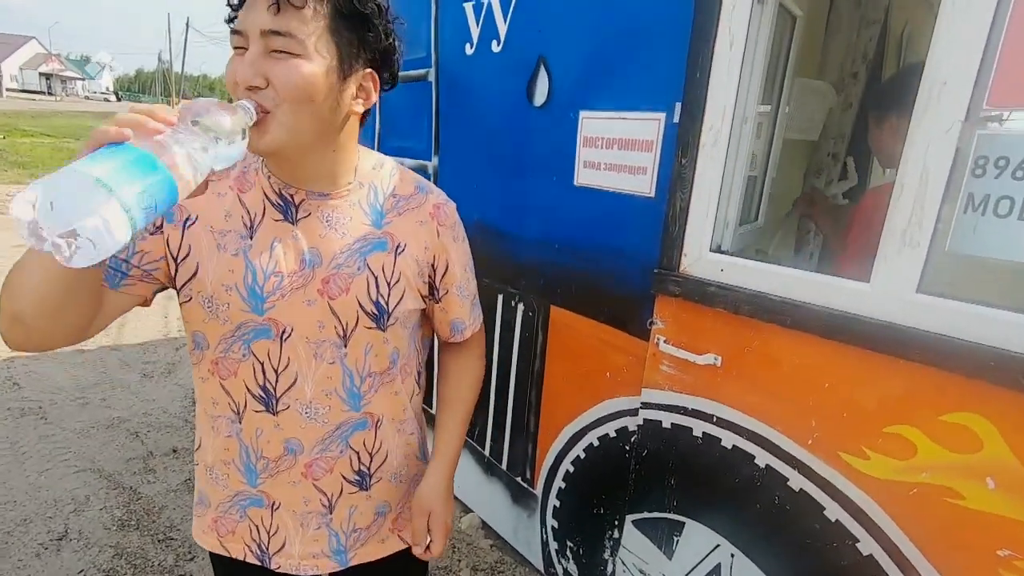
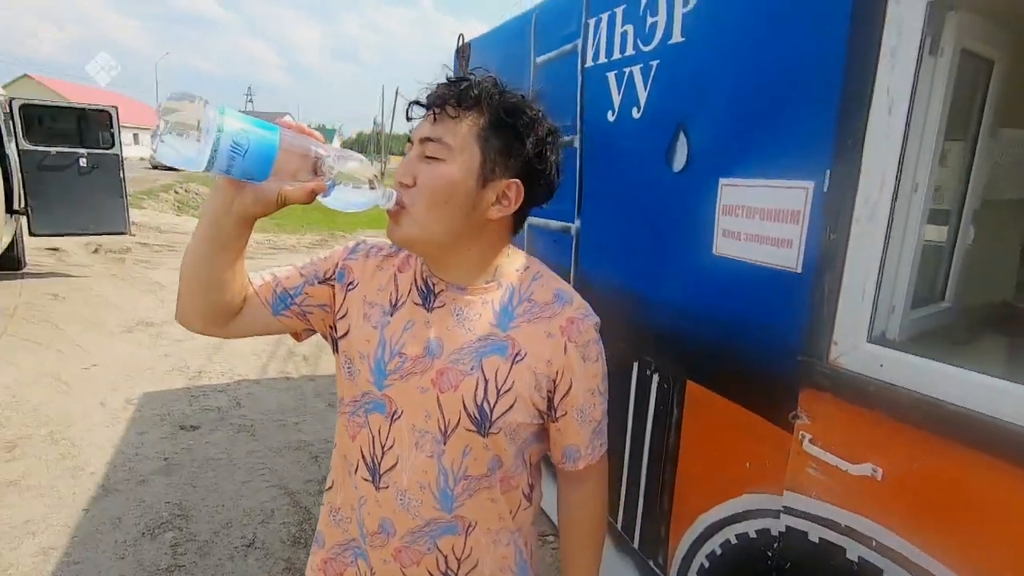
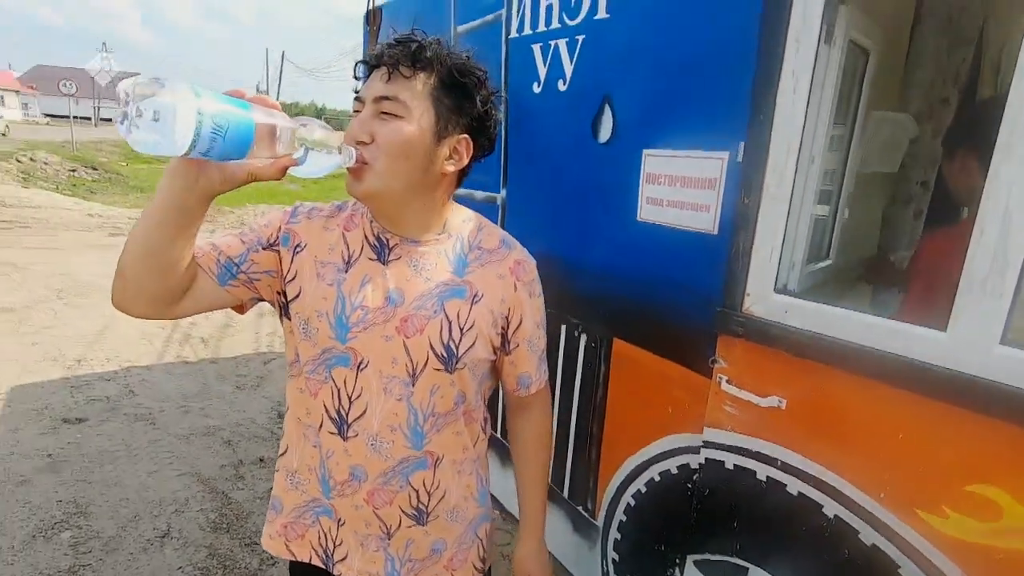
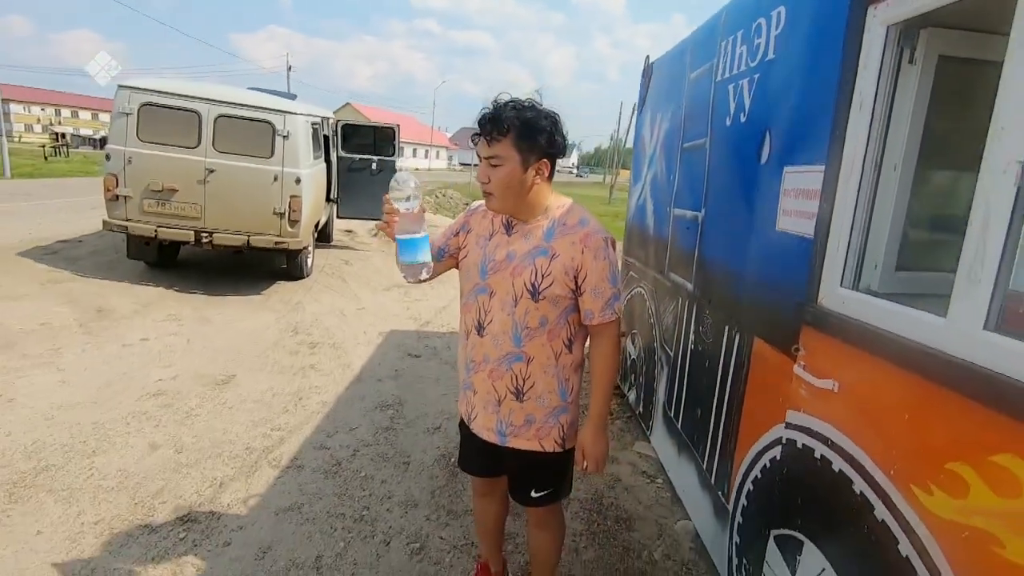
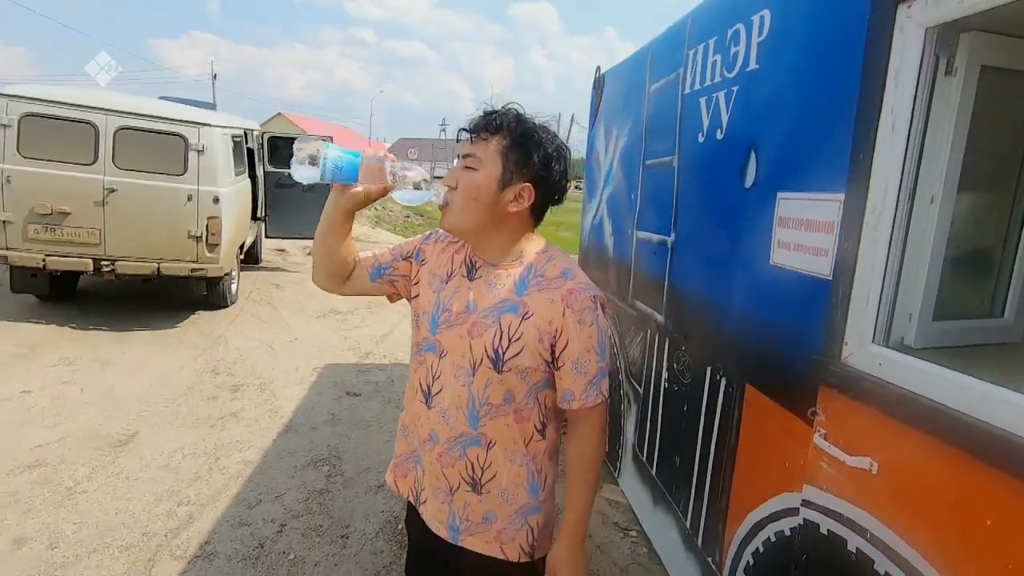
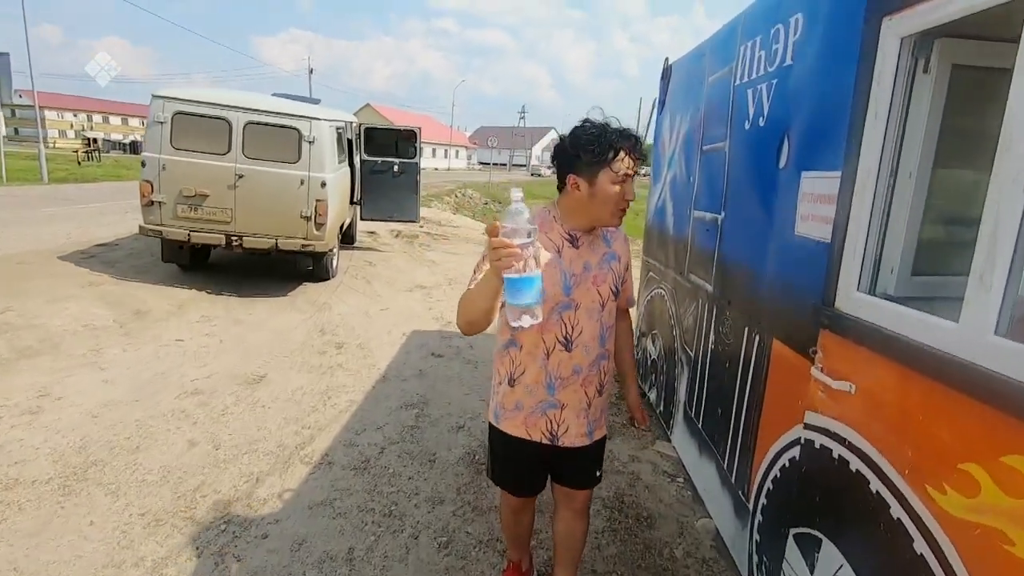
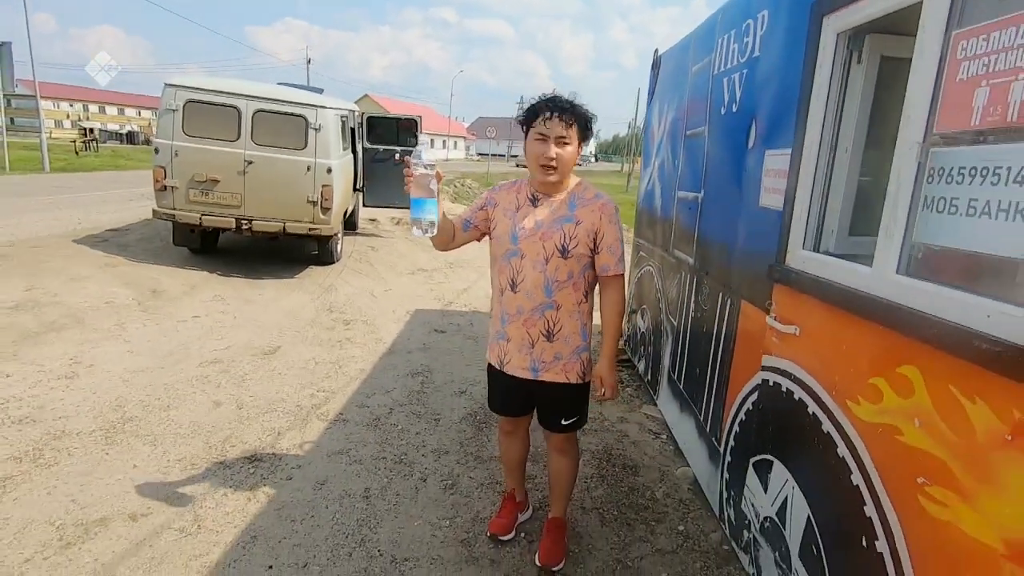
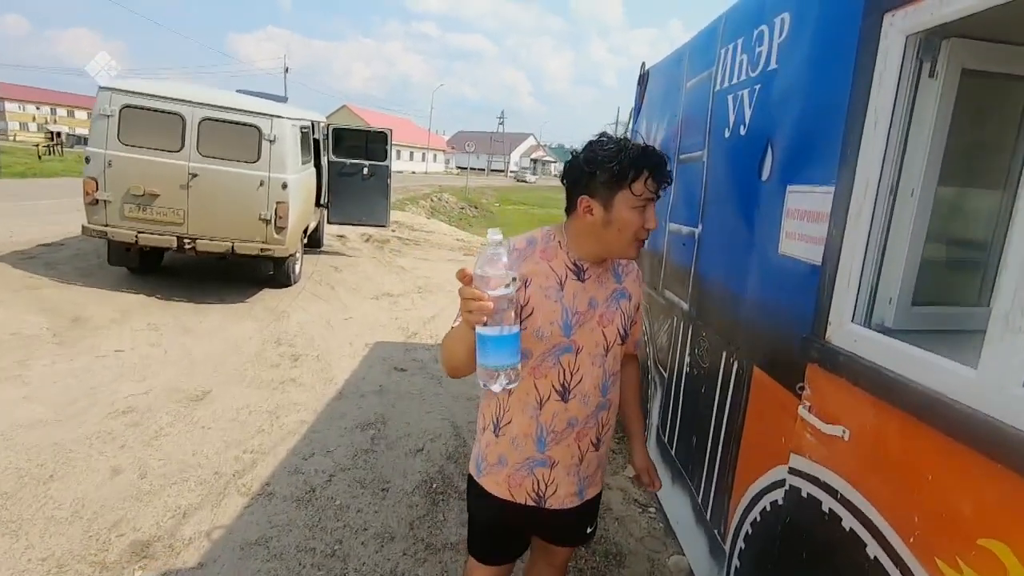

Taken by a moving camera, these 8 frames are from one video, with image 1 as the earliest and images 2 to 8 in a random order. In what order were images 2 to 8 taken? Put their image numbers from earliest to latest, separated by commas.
3, 2, 5, 4, 7, 6, 8
